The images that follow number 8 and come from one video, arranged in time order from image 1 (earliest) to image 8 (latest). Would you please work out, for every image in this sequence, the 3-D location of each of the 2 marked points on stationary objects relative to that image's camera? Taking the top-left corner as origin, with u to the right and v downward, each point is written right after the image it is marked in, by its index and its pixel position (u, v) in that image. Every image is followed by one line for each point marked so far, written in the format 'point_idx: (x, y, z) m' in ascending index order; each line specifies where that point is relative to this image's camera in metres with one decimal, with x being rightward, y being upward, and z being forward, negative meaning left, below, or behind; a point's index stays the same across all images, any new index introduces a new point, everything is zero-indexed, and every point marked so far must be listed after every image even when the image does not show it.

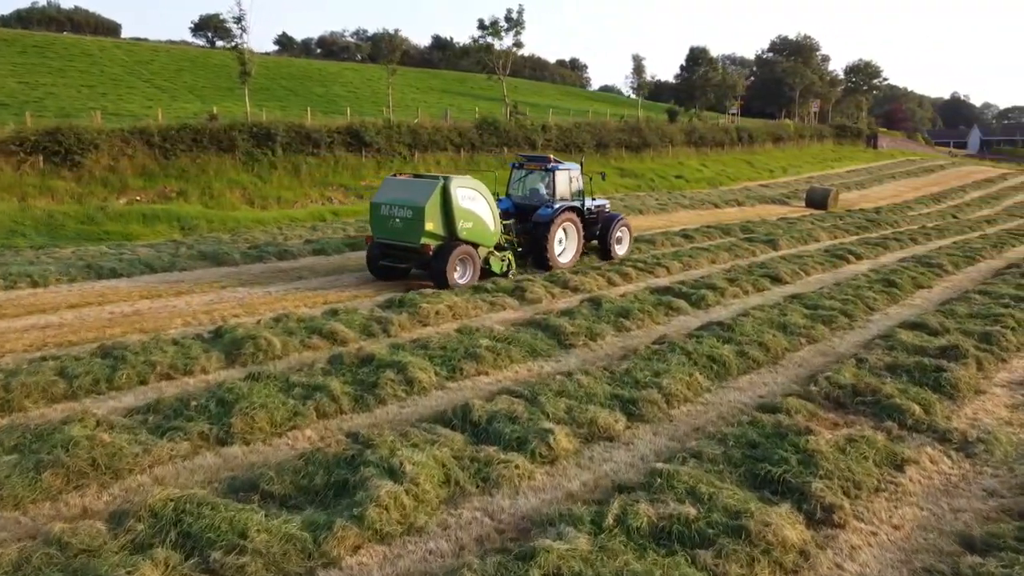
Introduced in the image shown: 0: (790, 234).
0: (+6.4, +1.2, +19.1) m
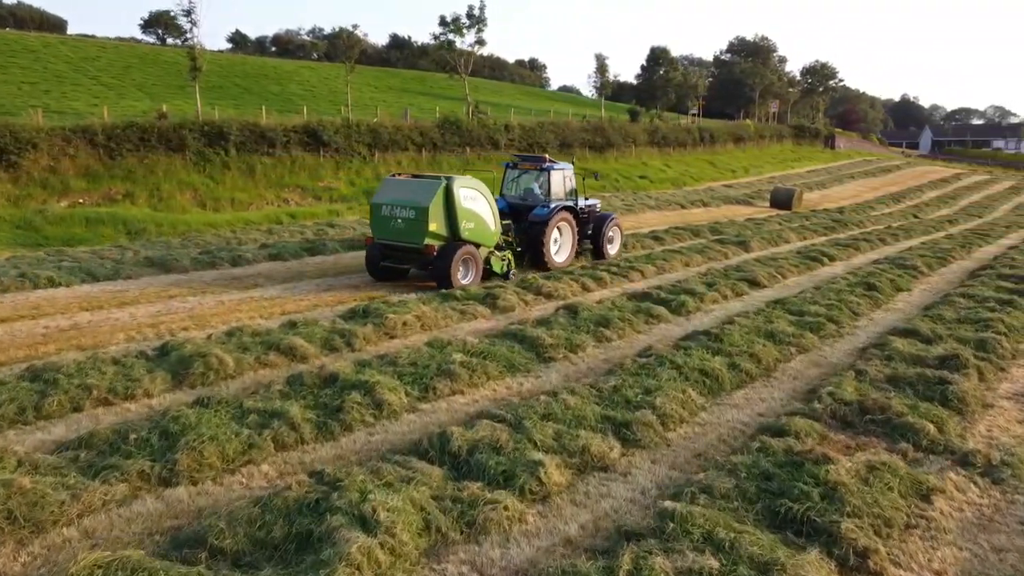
0: (+5.6, +1.2, +18.8) m
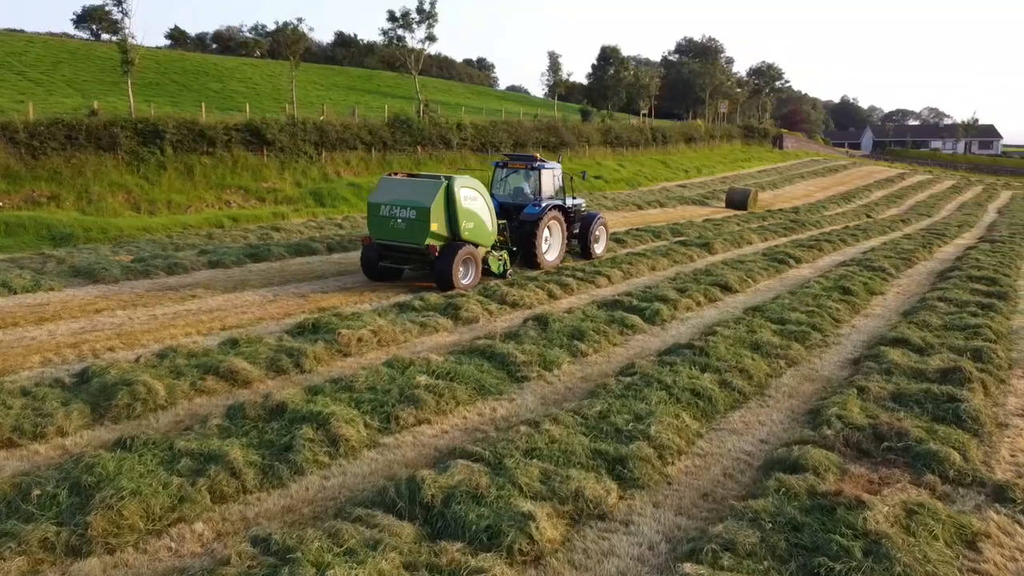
0: (+4.6, +1.1, +18.4) m
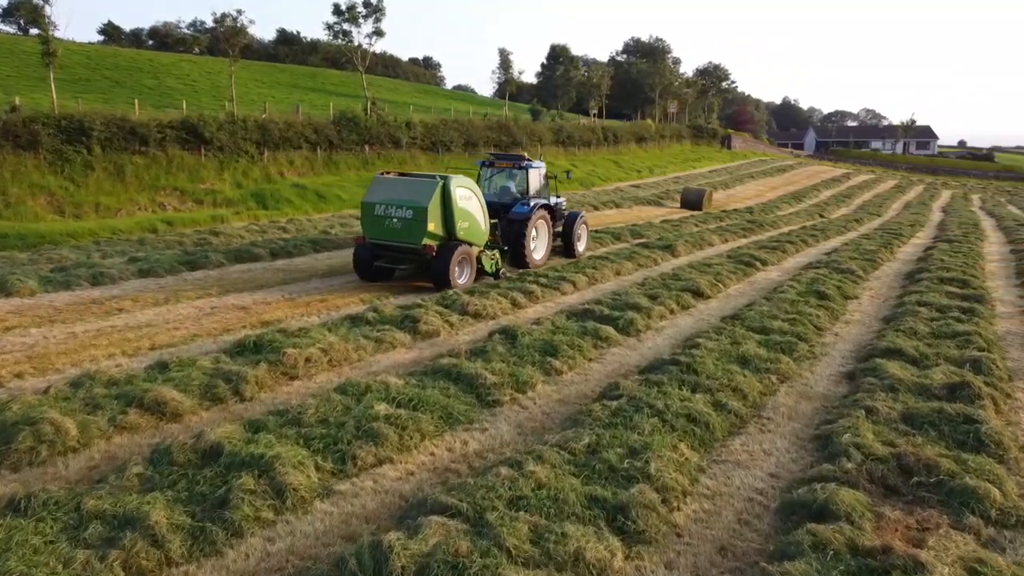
0: (+3.7, +1.1, +17.9) m
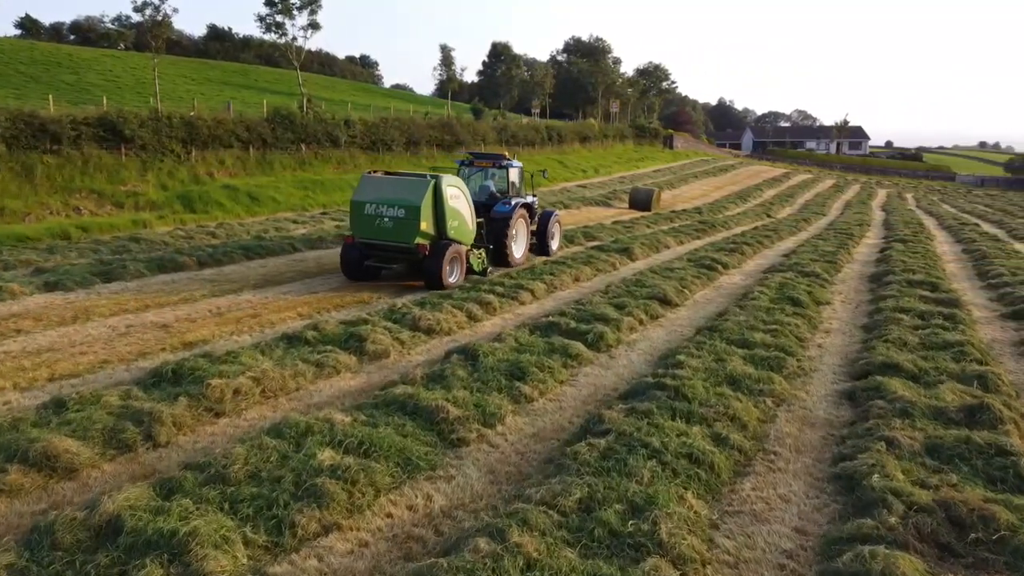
0: (+2.6, +1.0, +17.2) m
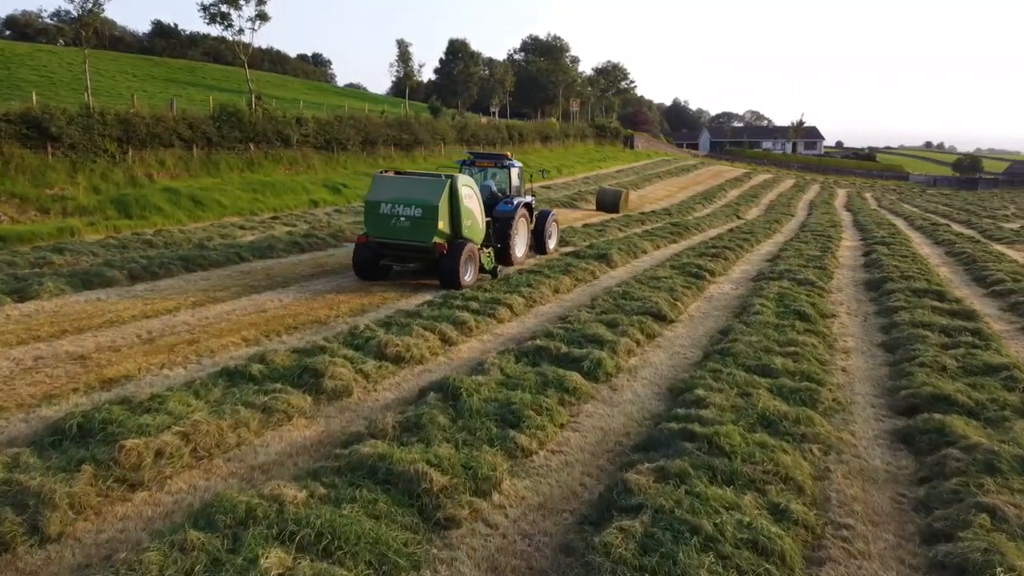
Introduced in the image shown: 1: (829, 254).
0: (+2.0, +0.8, +16.1) m
1: (+6.3, +0.7, +16.7) m
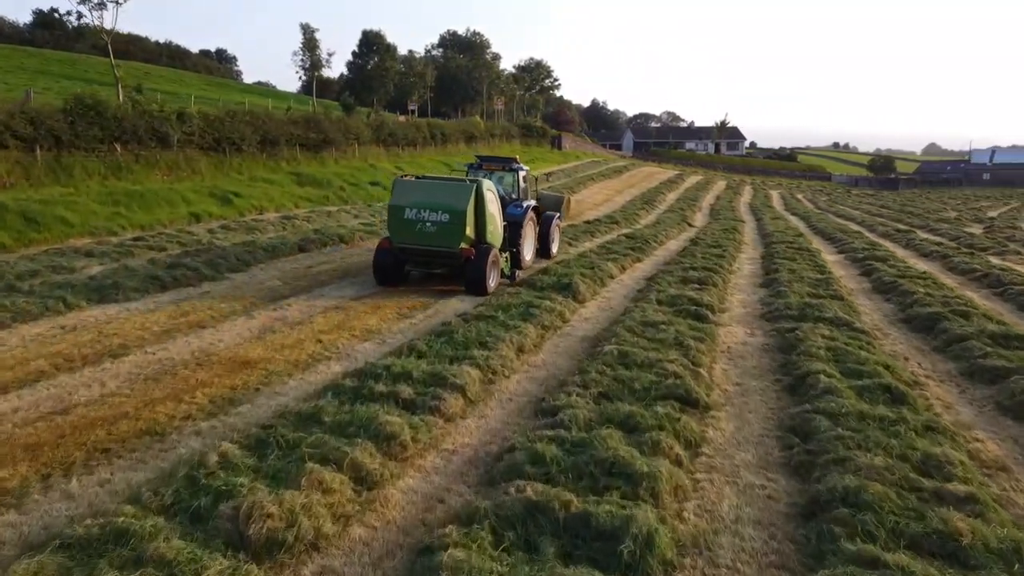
0: (+1.0, +0.3, +12.9) m
1: (+5.2, +0.2, +13.9) m
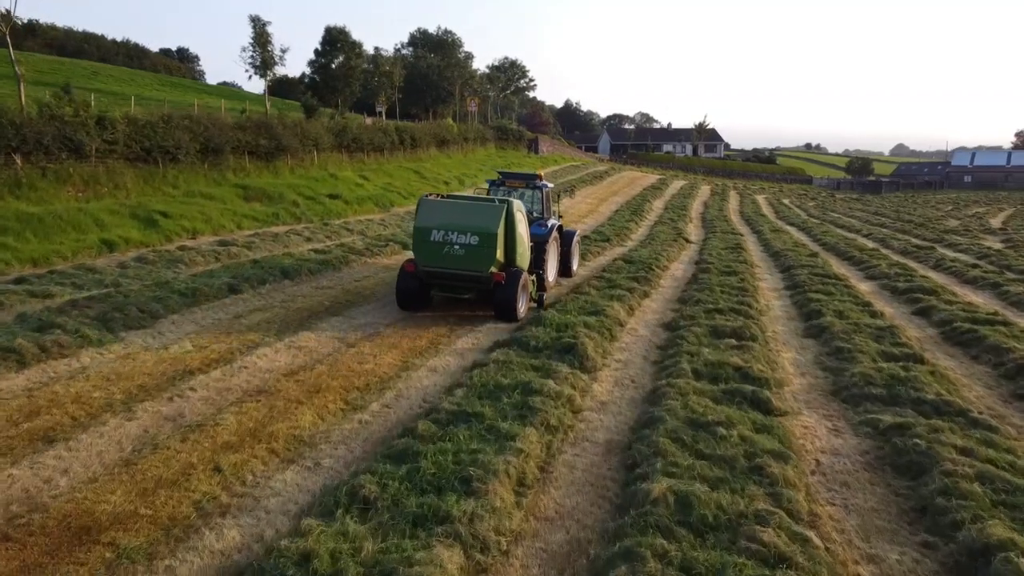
0: (+0.8, -0.4, +10.3) m
1: (+5.0, -0.4, +11.4) m
